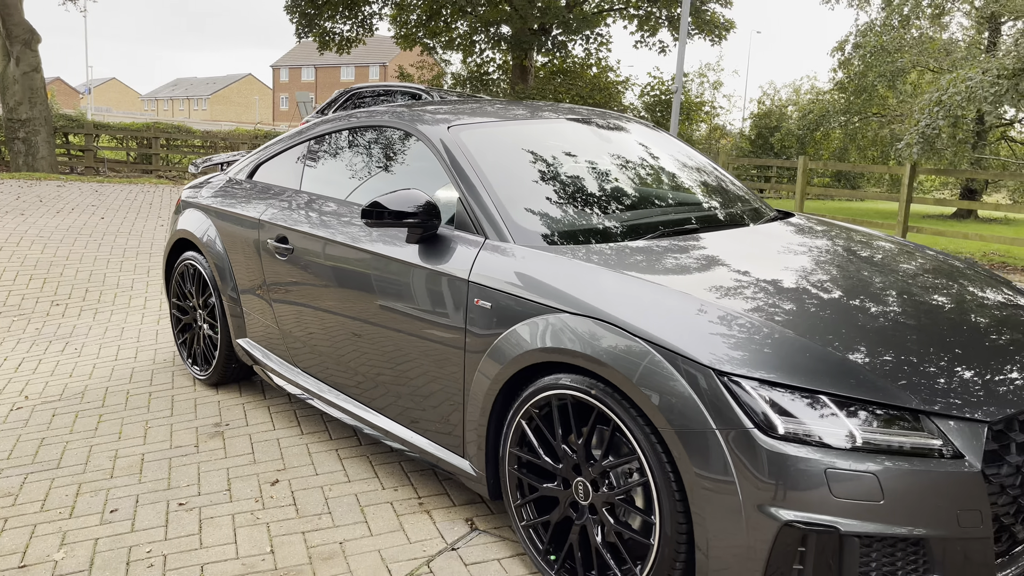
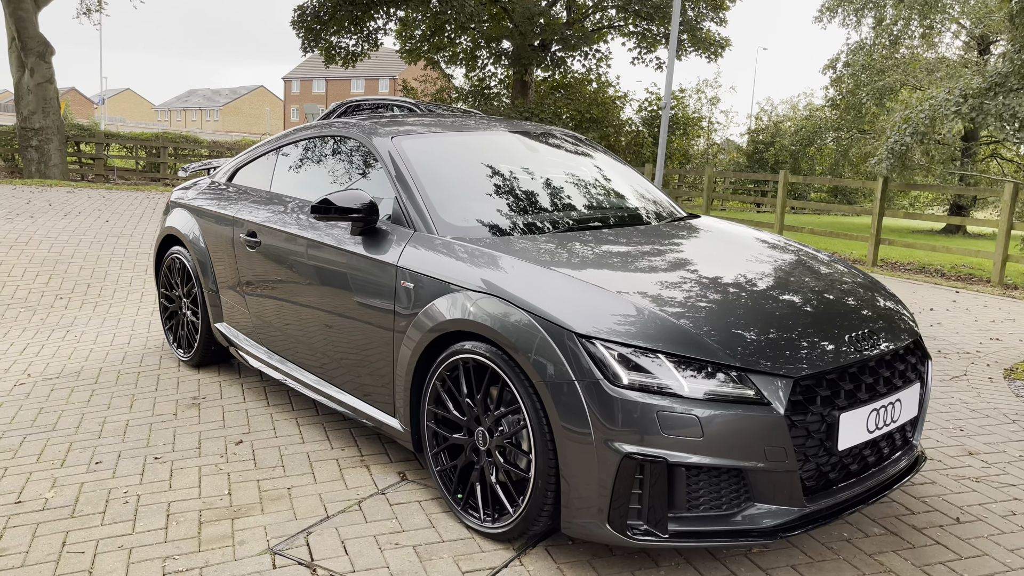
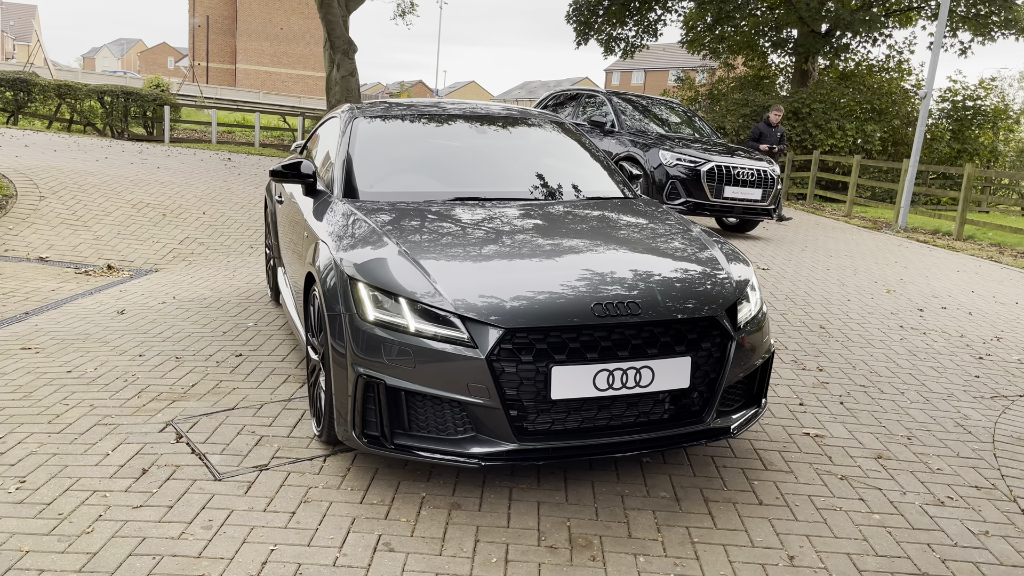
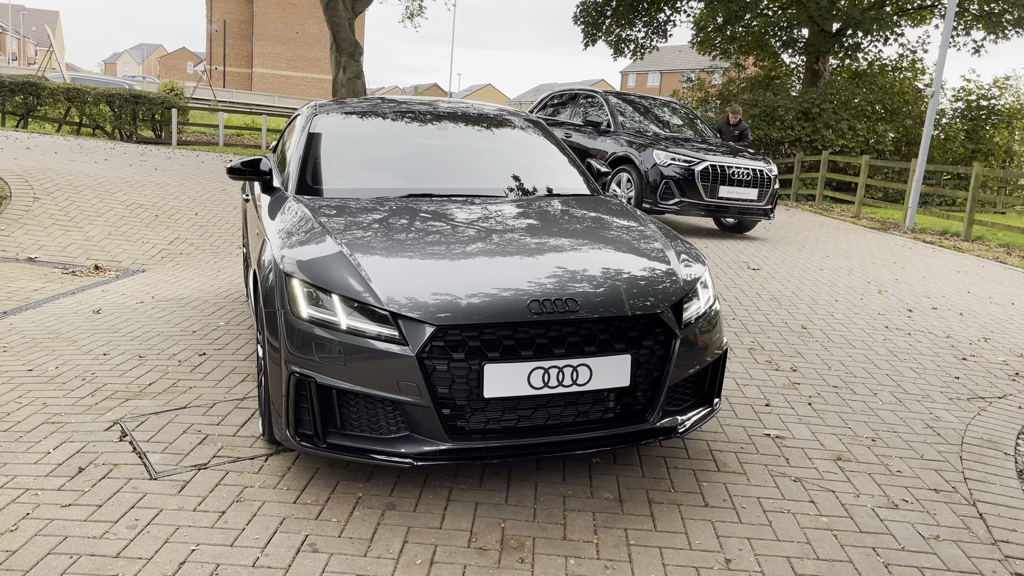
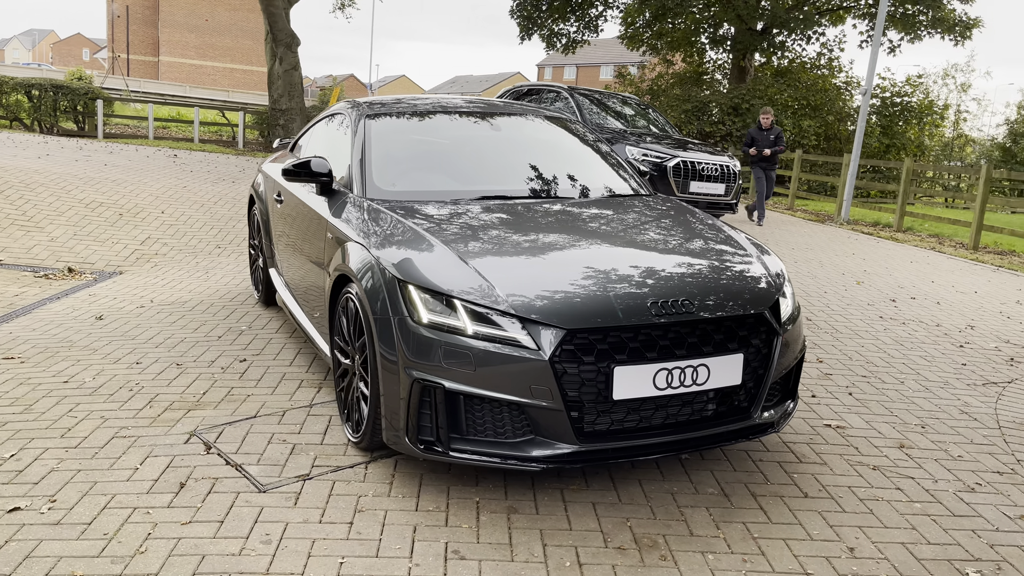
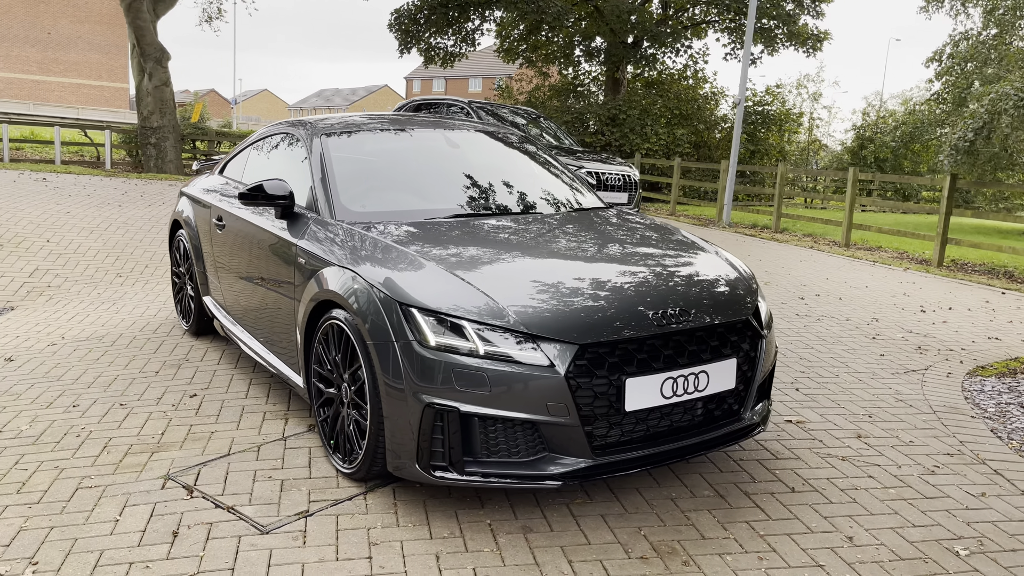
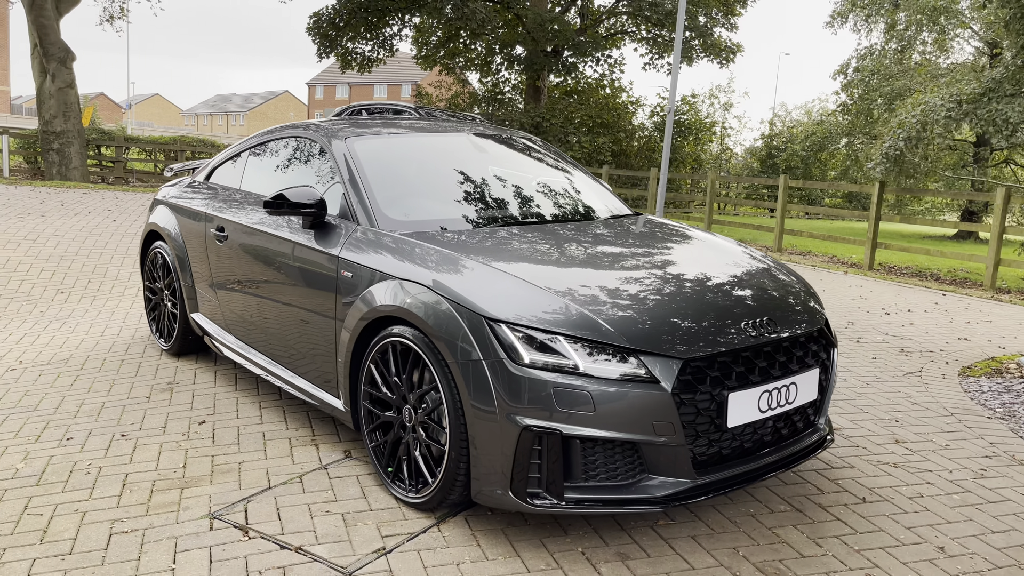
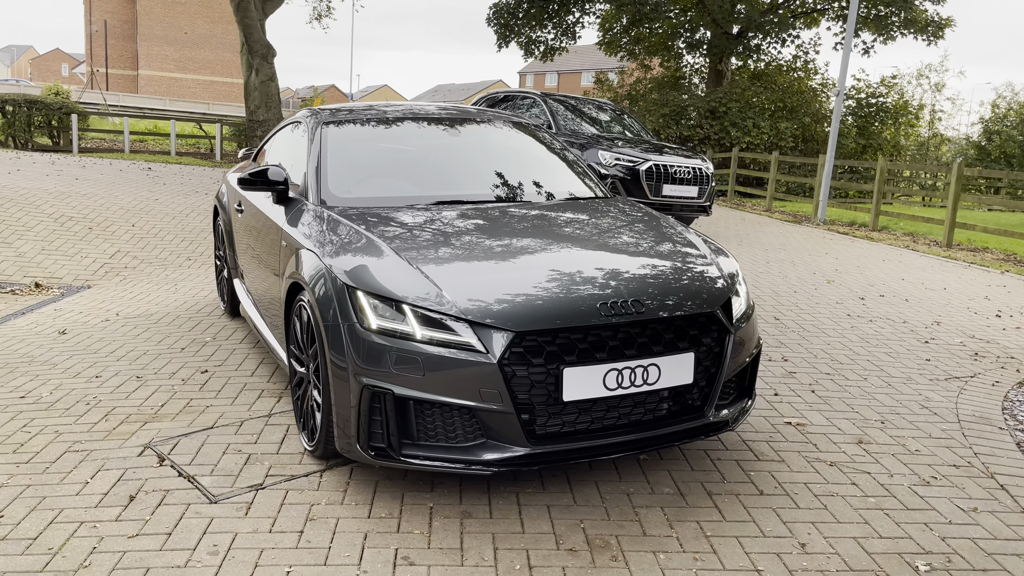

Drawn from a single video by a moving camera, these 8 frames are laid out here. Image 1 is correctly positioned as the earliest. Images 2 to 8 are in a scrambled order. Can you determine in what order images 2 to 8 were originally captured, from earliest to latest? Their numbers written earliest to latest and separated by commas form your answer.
2, 7, 6, 8, 4, 3, 5
